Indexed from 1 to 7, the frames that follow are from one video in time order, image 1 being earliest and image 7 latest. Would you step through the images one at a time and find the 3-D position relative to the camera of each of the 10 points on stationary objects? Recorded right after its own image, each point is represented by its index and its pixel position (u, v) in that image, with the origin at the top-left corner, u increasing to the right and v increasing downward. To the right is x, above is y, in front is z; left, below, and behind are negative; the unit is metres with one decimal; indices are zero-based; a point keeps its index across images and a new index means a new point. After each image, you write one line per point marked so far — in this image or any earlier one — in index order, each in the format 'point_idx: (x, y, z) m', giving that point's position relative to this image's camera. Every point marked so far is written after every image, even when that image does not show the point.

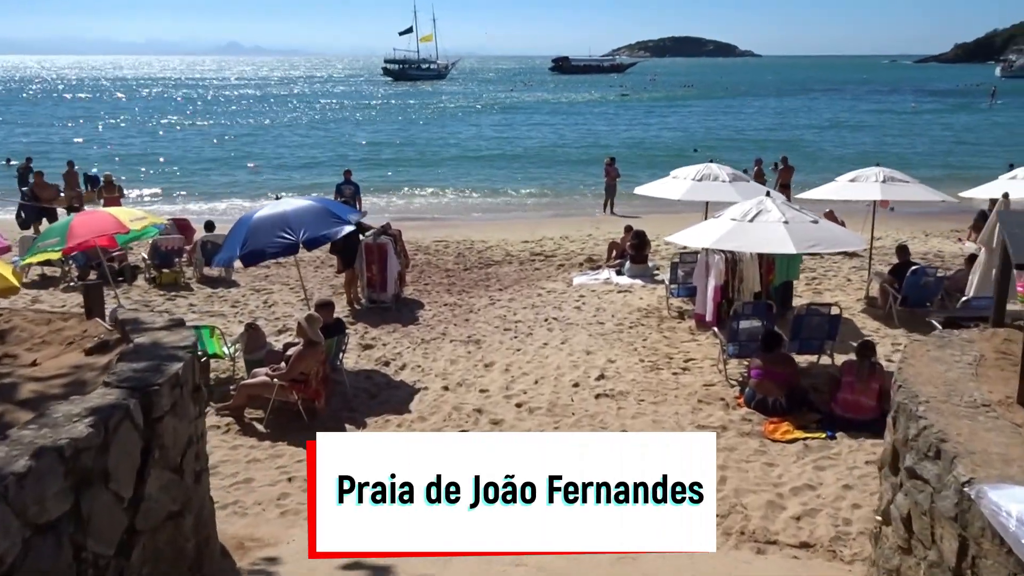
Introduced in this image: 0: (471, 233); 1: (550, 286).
0: (-0.9, +1.2, +16.6) m
1: (+0.5, 0.0, +11.3) m
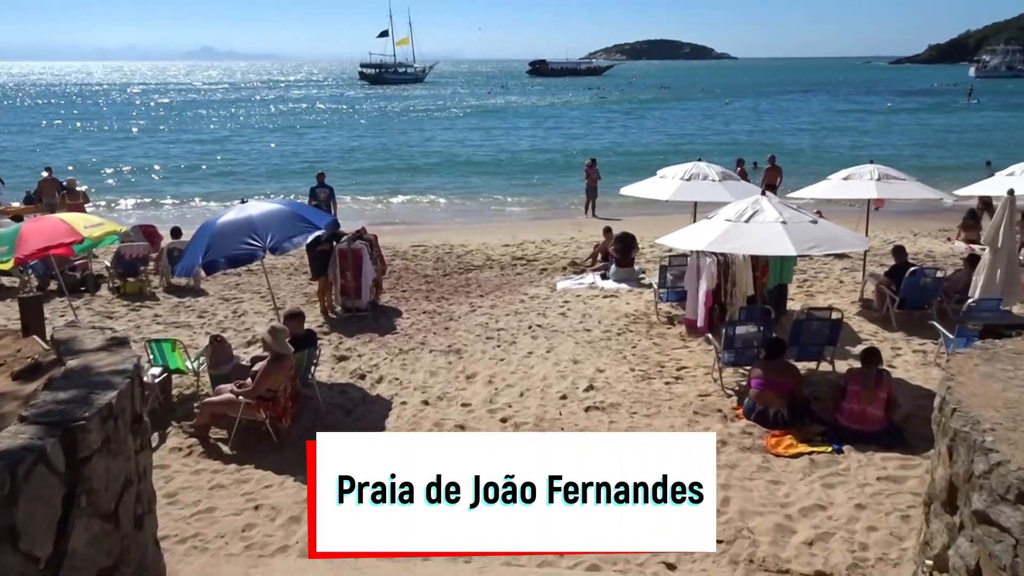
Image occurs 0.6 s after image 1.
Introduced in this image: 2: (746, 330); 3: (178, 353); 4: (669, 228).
0: (-1.3, +1.0, +16.1) m
1: (+0.3, -0.1, +10.8) m
2: (+2.1, -0.4, +6.9) m
3: (-2.8, -0.6, +6.7) m
4: (+3.3, +1.3, +16.6) m
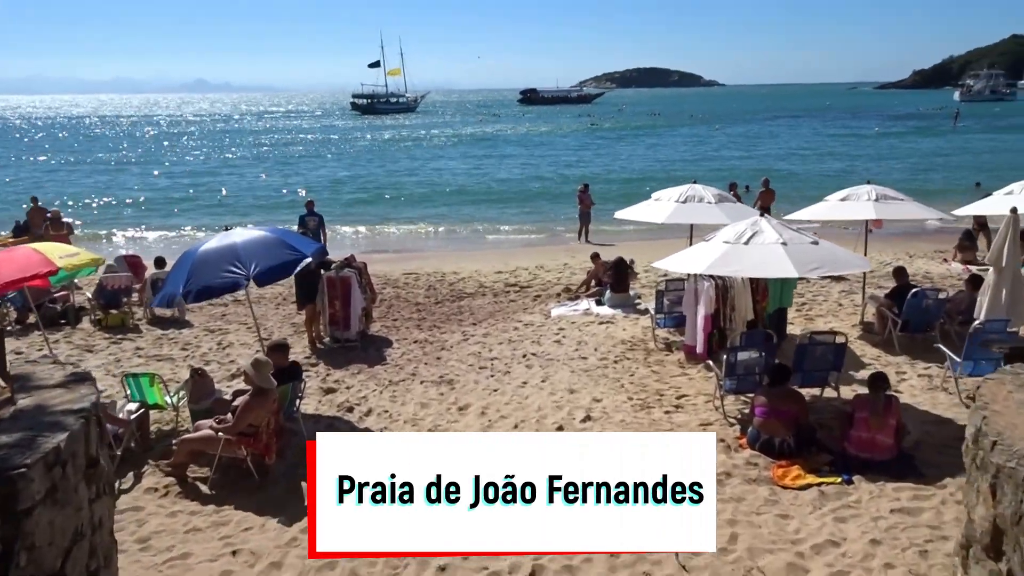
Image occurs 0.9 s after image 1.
0: (-1.4, +0.5, +15.9) m
1: (+0.2, -0.4, +10.6) m
2: (+2.0, -0.6, +6.6) m
3: (-2.9, -0.8, +6.4) m
4: (+3.2, +0.8, +16.5) m
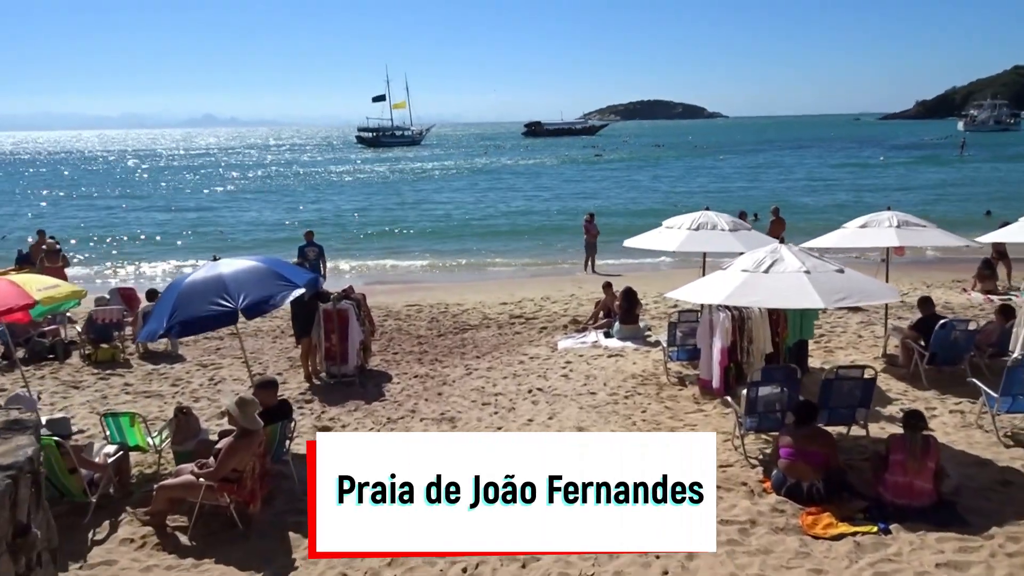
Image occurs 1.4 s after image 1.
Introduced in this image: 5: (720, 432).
0: (-1.3, -0.2, +15.5) m
1: (+0.3, -0.8, +10.2) m
2: (+2.1, -0.8, +6.2) m
3: (-2.9, -1.1, +6.0) m
4: (+3.3, +0.1, +16.1) m
5: (+1.8, -1.3, +6.9) m
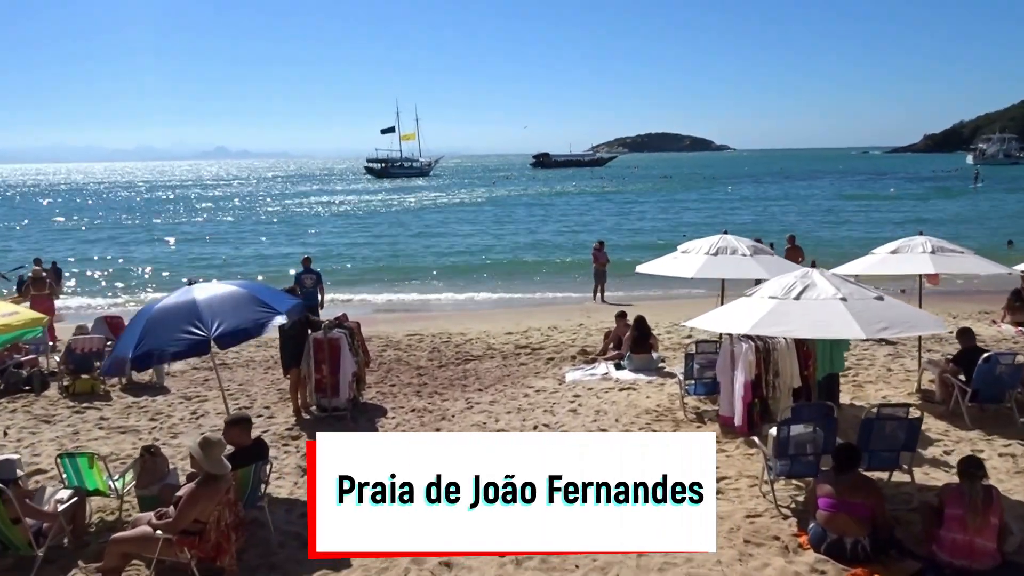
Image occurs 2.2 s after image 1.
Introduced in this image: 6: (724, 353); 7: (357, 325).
0: (-1.2, -0.7, +14.9) m
1: (+0.3, -1.2, +9.6) m
2: (+2.1, -1.0, +5.5) m
3: (-2.8, -1.3, +5.3) m
4: (+3.4, -0.5, +15.4) m
5: (+1.9, -1.5, +6.2) m
6: (+1.9, -0.6, +7.1) m
7: (-1.7, -0.4, +8.3) m
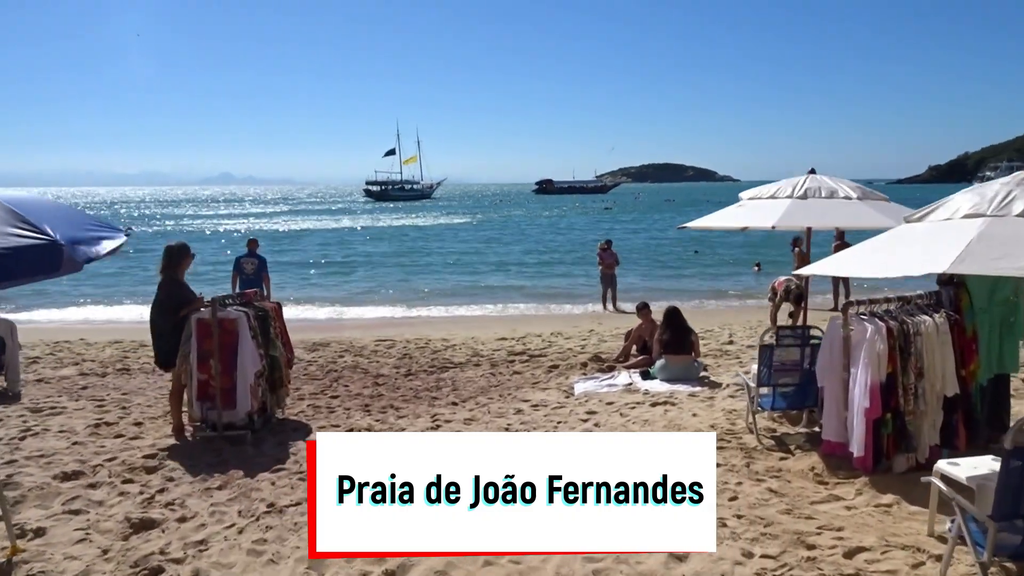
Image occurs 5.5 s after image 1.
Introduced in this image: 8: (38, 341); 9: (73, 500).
0: (-1.3, -0.7, +12.3) m
1: (+0.2, -1.0, +6.9) m
2: (+2.0, -0.7, +2.9) m
3: (-3.0, -0.9, +2.7) m
4: (+3.3, -0.5, +12.8) m
5: (+1.7, -1.2, +3.5) m
6: (+1.8, -0.3, +4.4) m
7: (-1.8, -0.1, +5.7) m
8: (-6.6, -0.7, +10.8) m
9: (-2.3, -1.1, +4.1) m
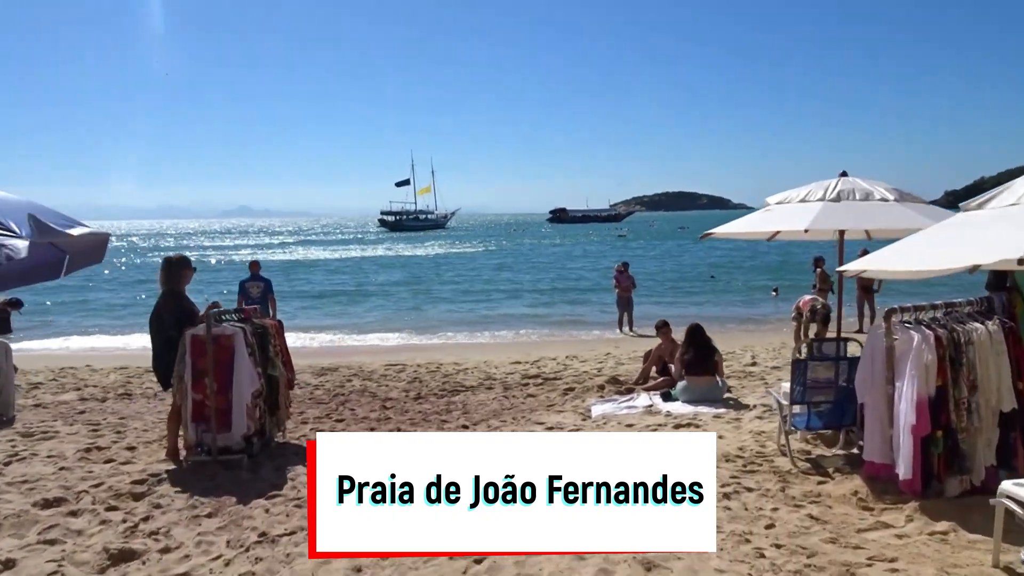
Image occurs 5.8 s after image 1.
0: (-1.1, -1.0, +11.9) m
1: (+0.3, -1.1, +6.5) m
2: (+2.0, -0.7, +2.5) m
3: (-2.9, -0.9, +2.4) m
4: (+3.5, -0.9, +12.4) m
5: (+1.8, -1.2, +3.1) m
6: (+1.9, -0.3, +4.1) m
7: (-1.7, -0.2, +5.4) m
8: (-6.4, -1.1, +10.6) m
9: (-2.3, -1.2, +3.8) m
